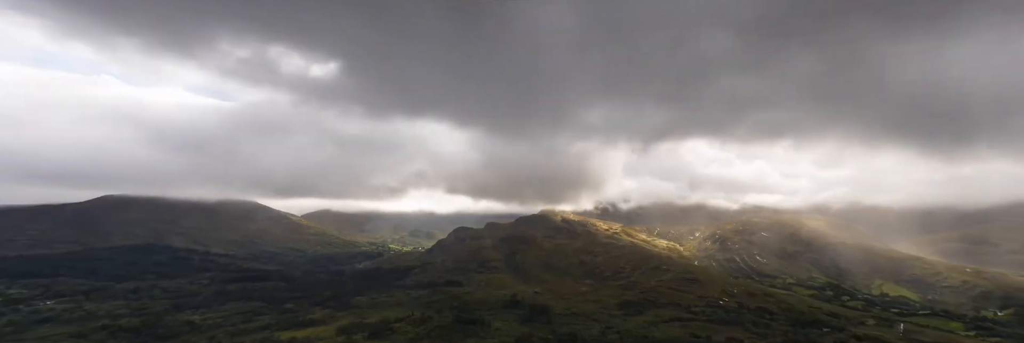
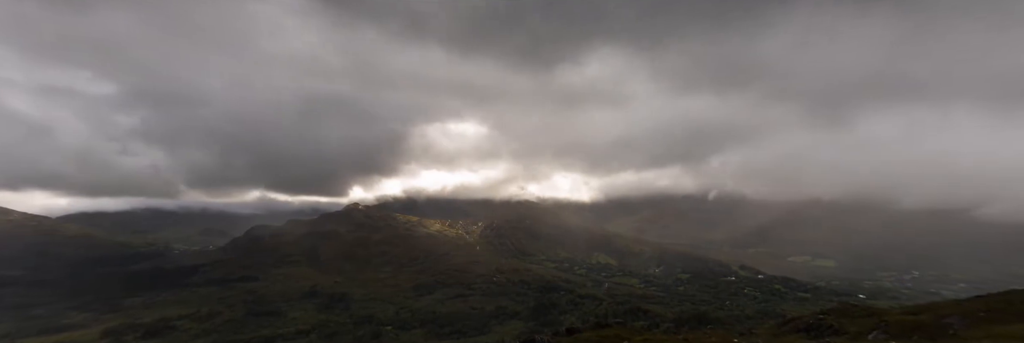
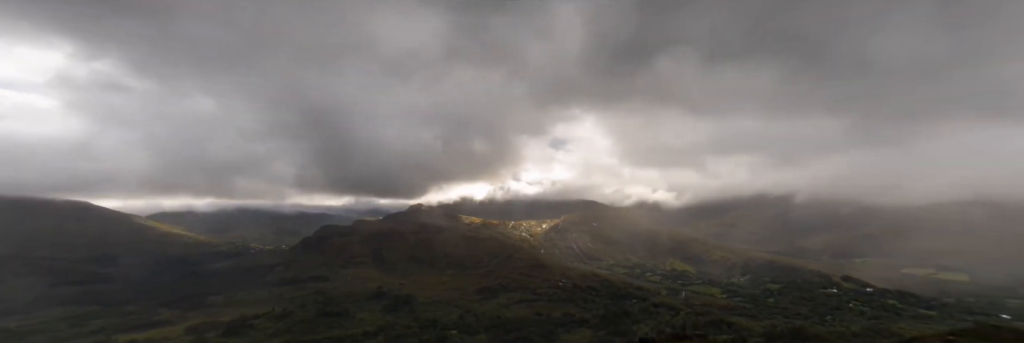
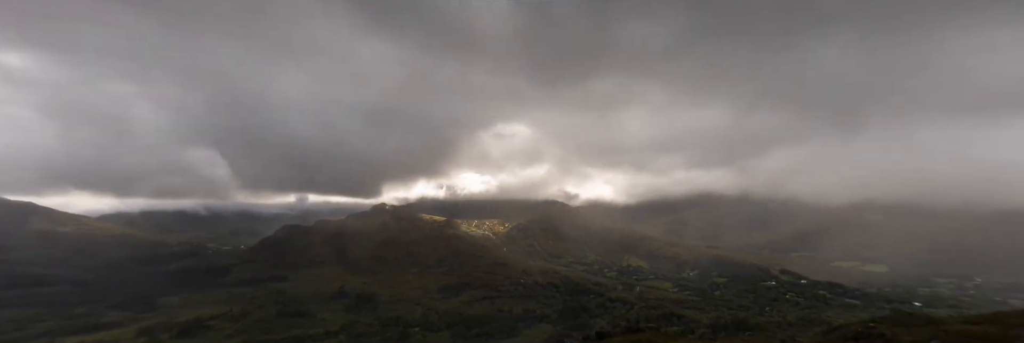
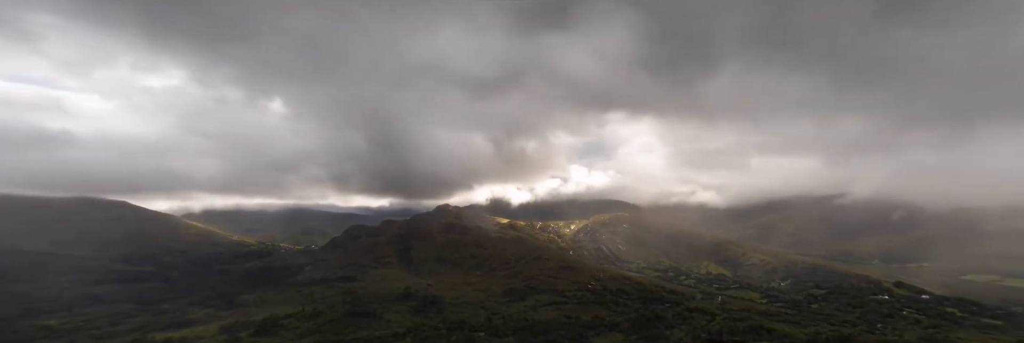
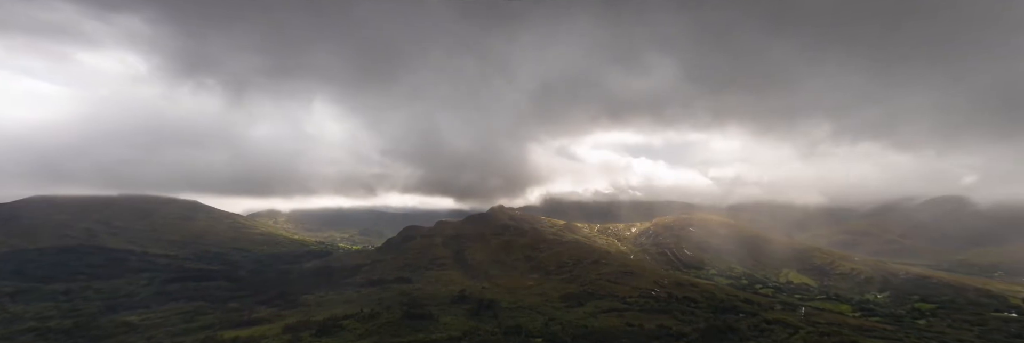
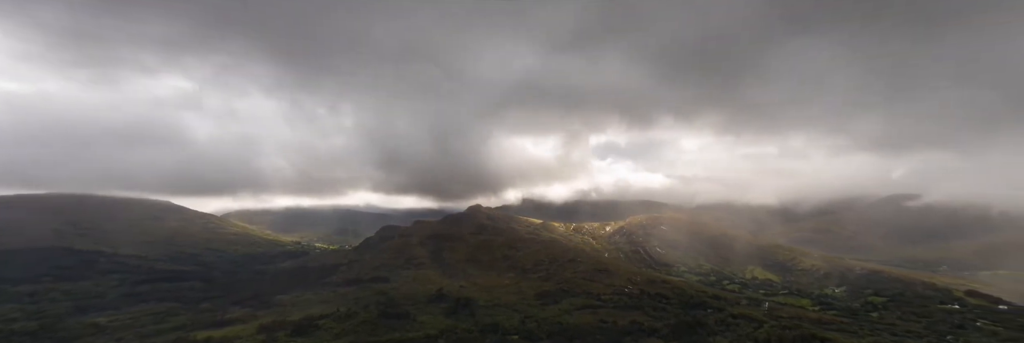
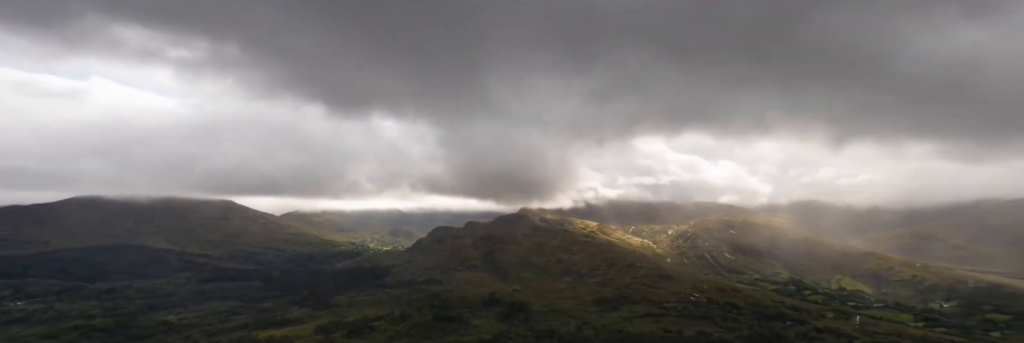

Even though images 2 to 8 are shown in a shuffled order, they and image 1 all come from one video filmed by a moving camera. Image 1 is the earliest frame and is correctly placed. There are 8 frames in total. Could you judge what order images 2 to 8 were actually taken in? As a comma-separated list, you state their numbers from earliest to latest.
8, 6, 7, 5, 3, 4, 2
